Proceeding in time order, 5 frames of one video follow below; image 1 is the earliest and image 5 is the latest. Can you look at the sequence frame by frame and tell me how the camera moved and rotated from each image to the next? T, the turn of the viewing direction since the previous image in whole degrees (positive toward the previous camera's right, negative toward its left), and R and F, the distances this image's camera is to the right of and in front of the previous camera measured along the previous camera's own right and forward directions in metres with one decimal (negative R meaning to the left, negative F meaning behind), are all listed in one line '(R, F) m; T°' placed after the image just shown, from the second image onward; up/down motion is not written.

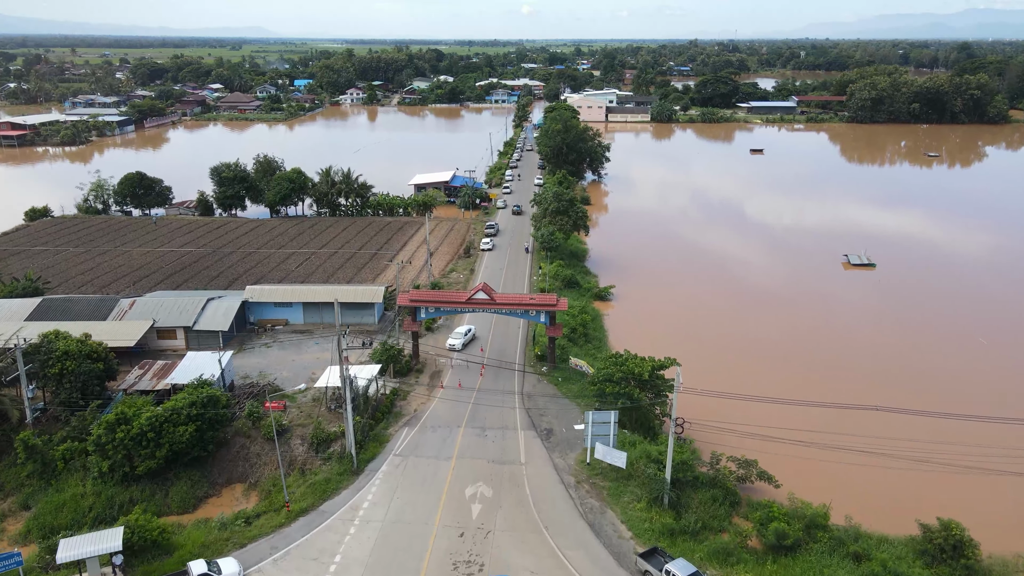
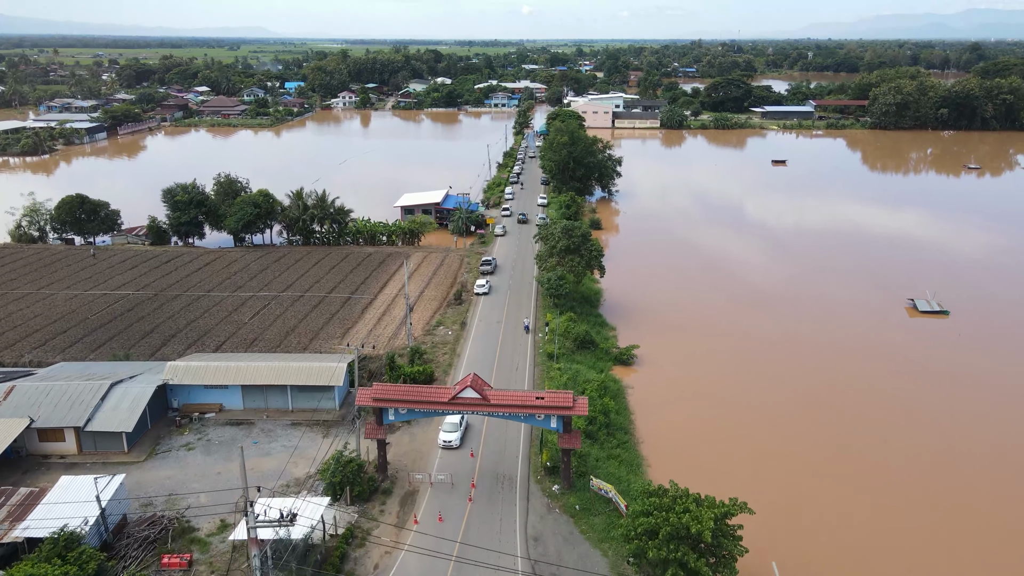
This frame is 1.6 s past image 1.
(0.0, +3.7) m; 0°
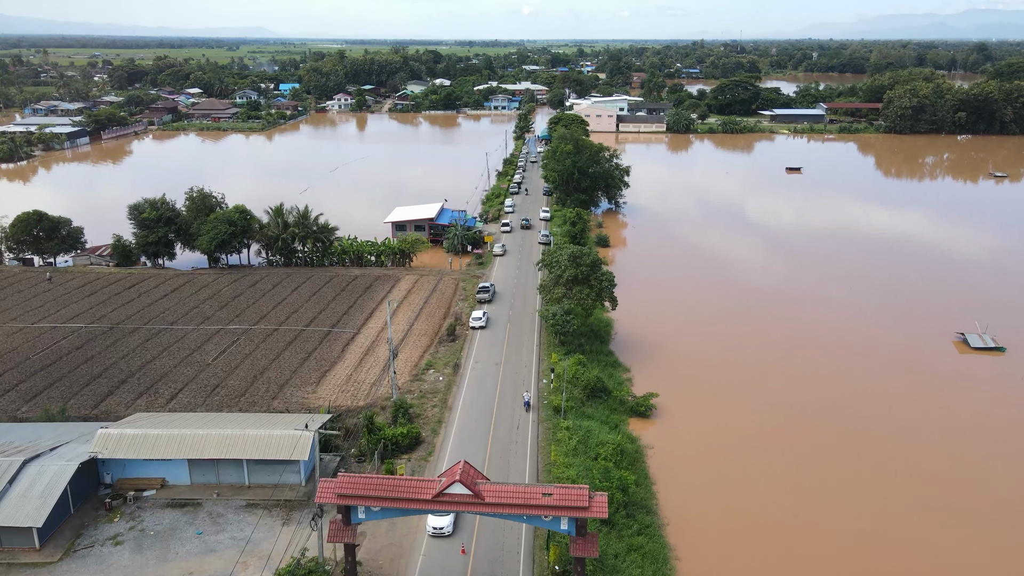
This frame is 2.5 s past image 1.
(0.0, +2.1) m; 0°
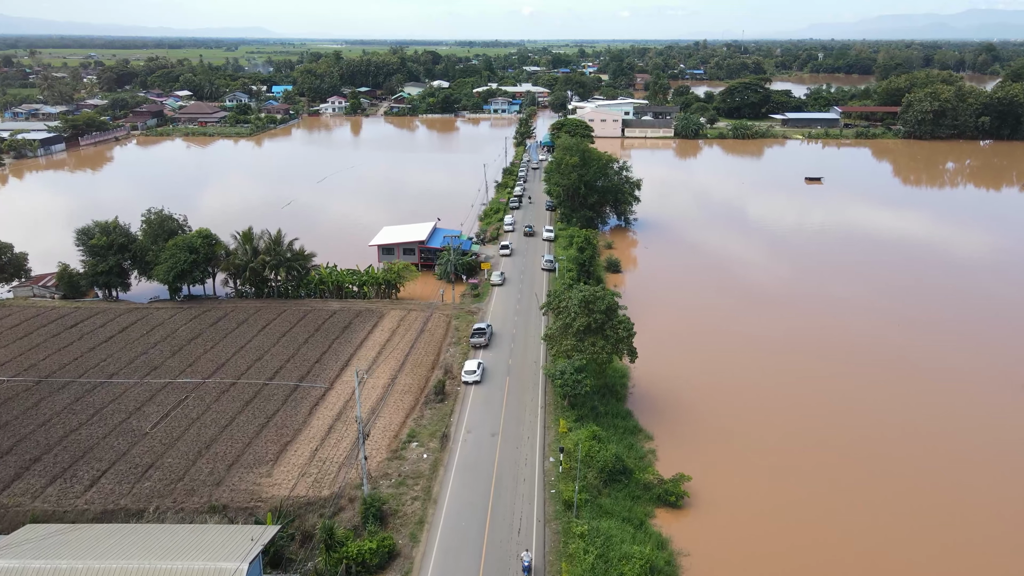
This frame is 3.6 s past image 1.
(0.0, +2.6) m; 0°
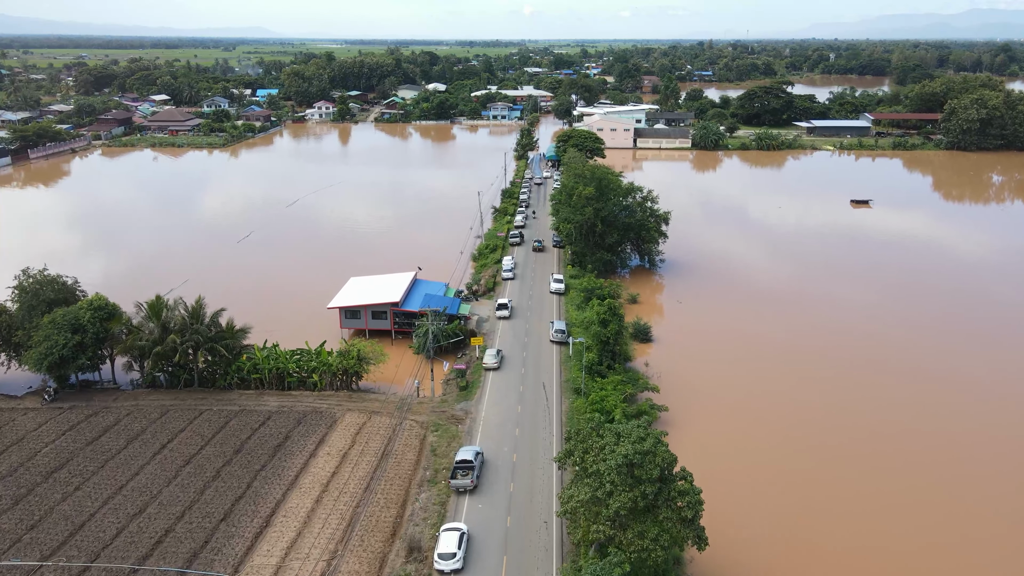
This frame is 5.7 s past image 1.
(0.0, +4.9) m; 0°
